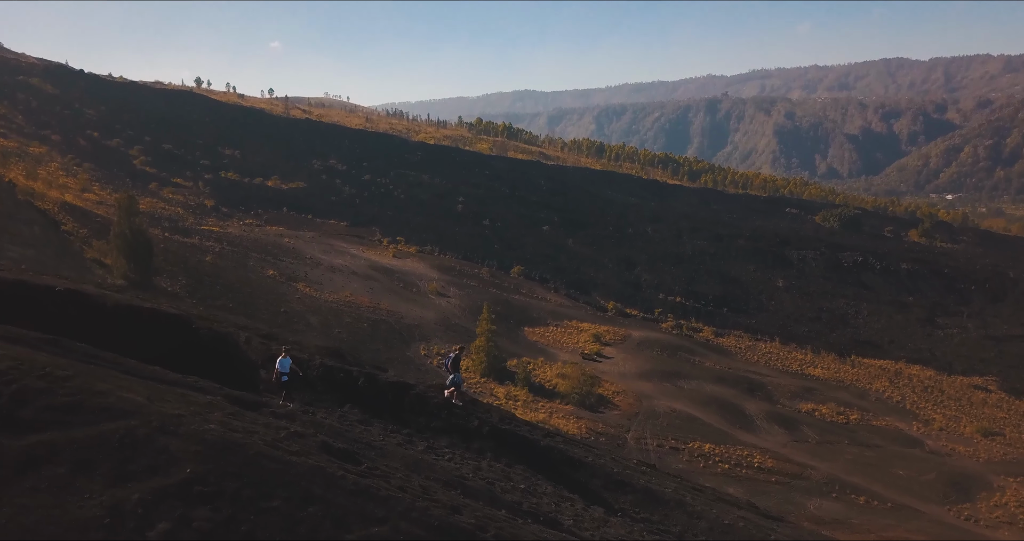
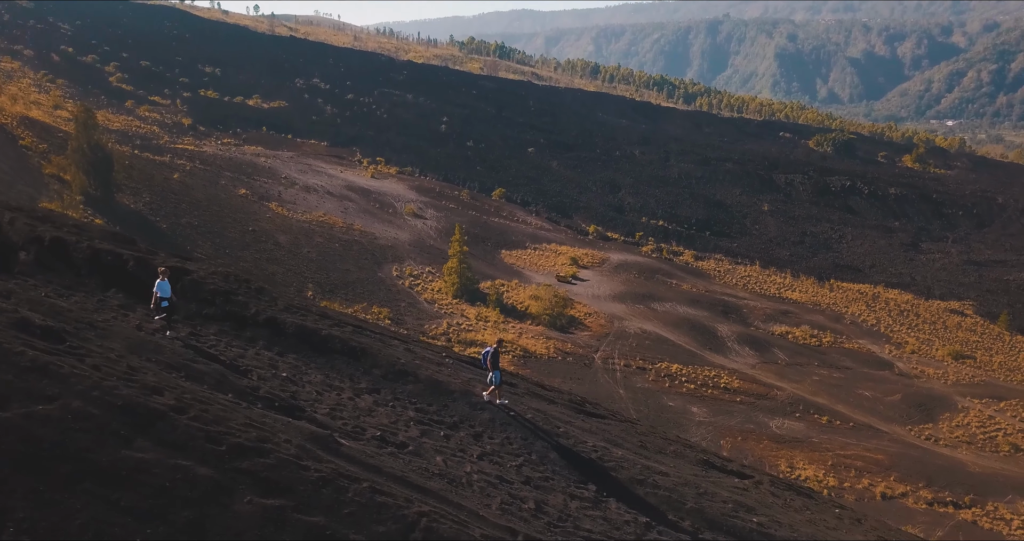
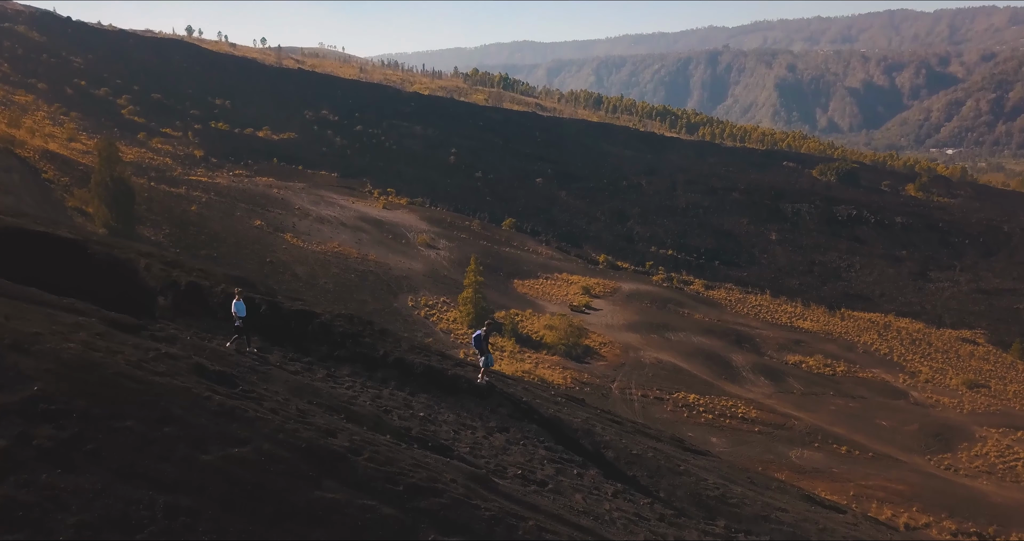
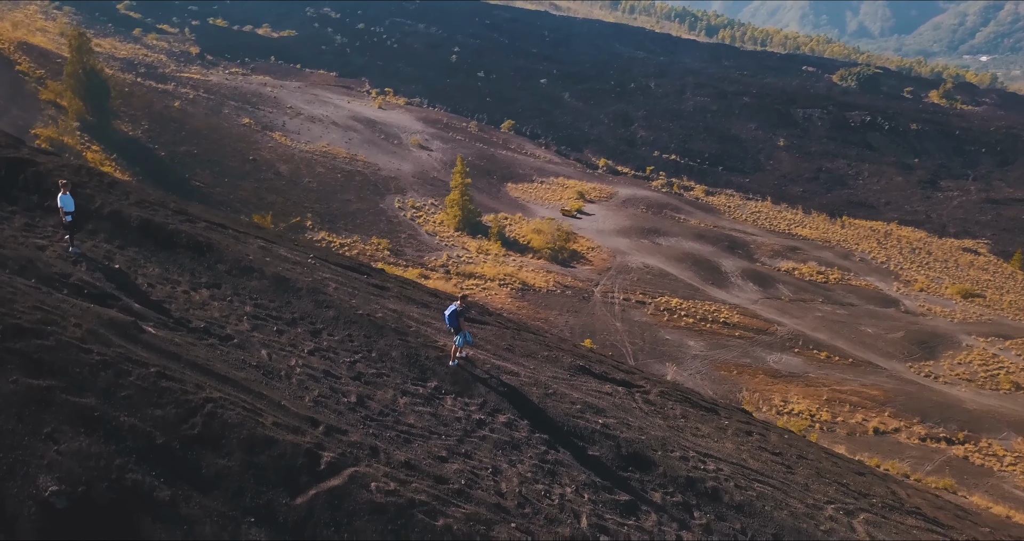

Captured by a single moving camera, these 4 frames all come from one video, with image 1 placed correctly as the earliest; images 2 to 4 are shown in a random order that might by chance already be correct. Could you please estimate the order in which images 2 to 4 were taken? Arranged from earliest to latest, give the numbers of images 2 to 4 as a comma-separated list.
3, 2, 4
